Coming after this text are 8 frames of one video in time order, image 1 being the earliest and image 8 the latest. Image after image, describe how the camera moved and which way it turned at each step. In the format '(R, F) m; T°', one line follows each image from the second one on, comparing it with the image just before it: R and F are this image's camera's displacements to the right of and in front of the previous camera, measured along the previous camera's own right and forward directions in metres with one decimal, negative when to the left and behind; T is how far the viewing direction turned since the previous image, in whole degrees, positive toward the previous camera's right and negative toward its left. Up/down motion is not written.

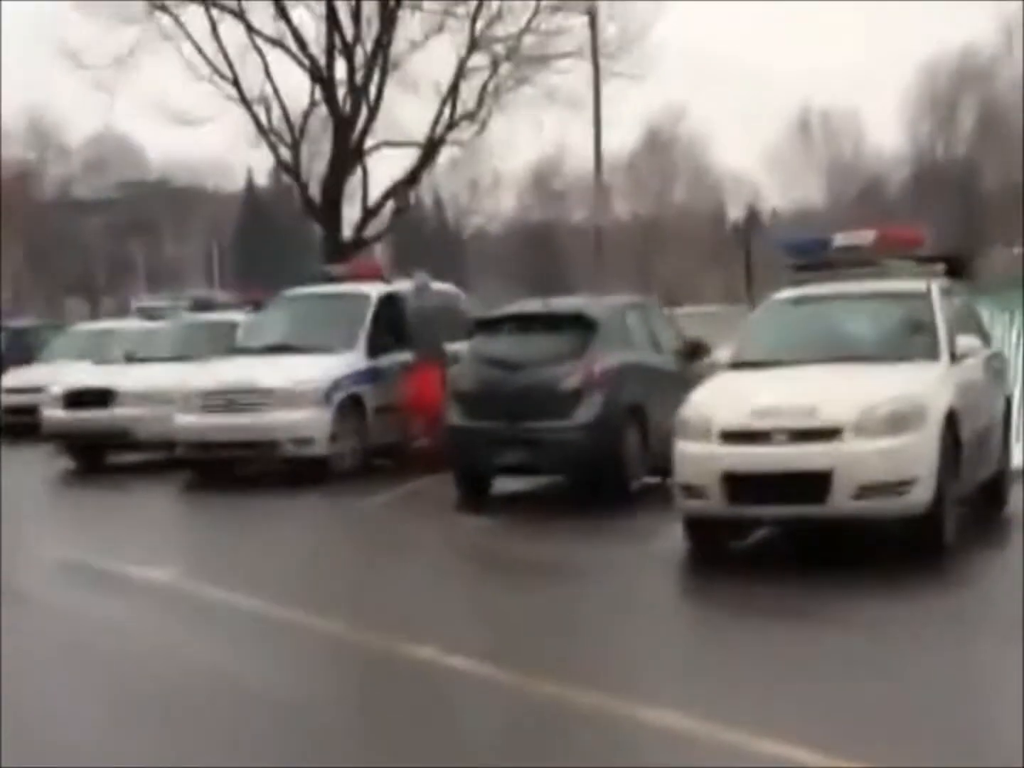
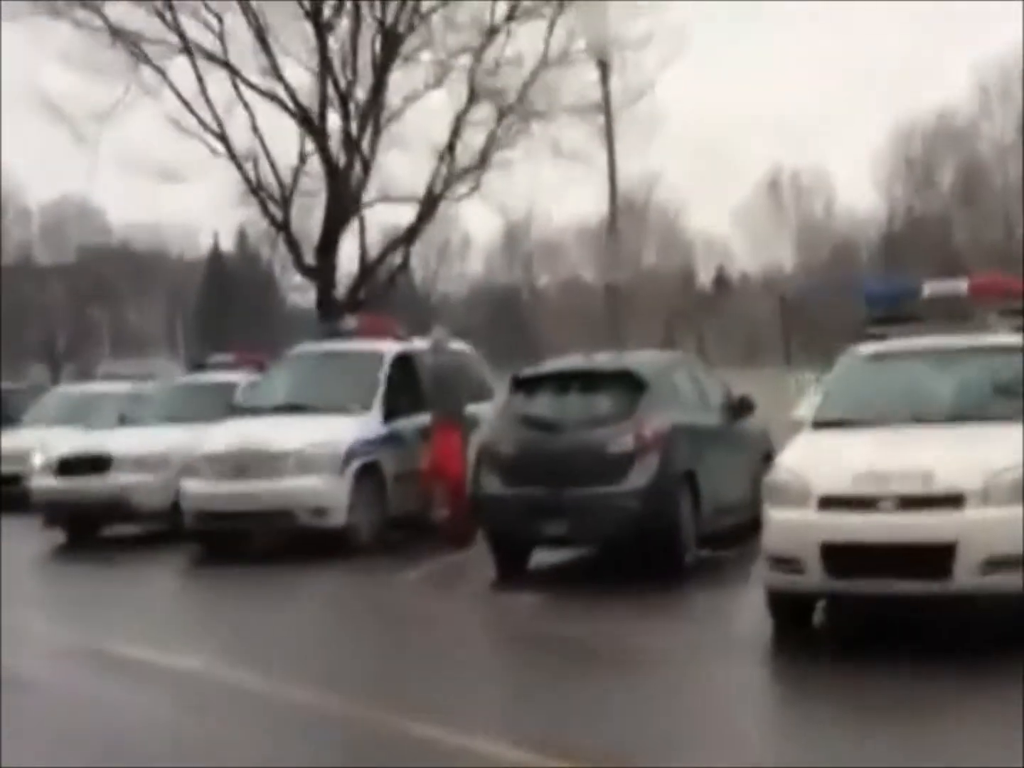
(-0.8, +1.1) m; +2°
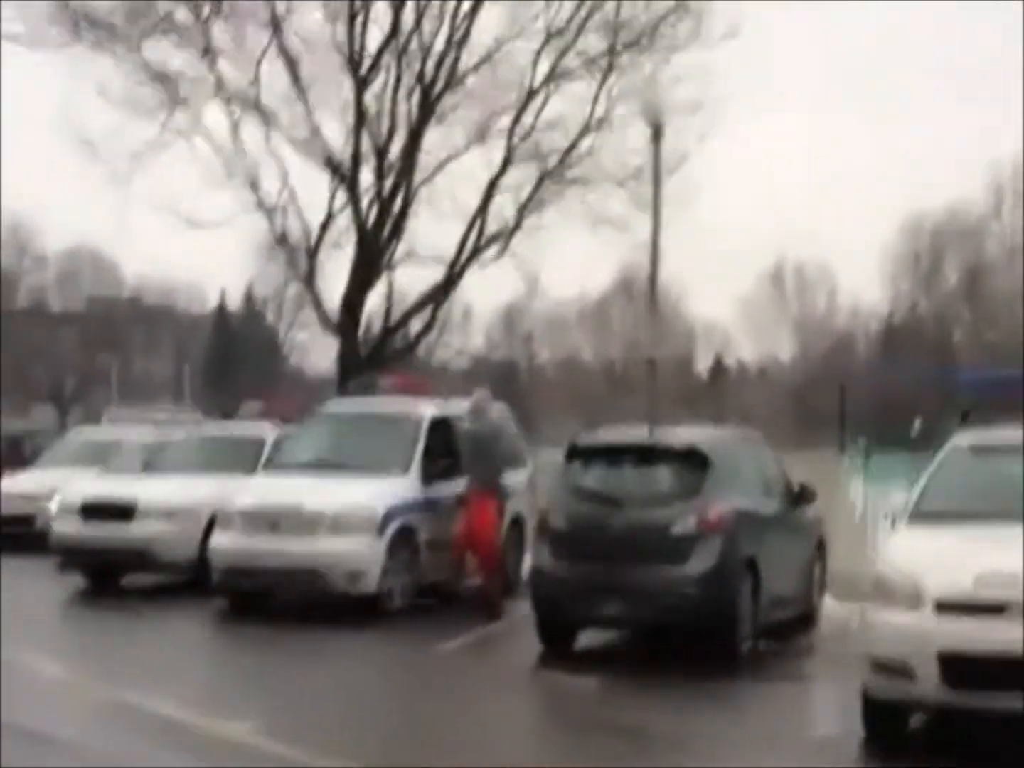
(-0.8, +0.5) m; +1°
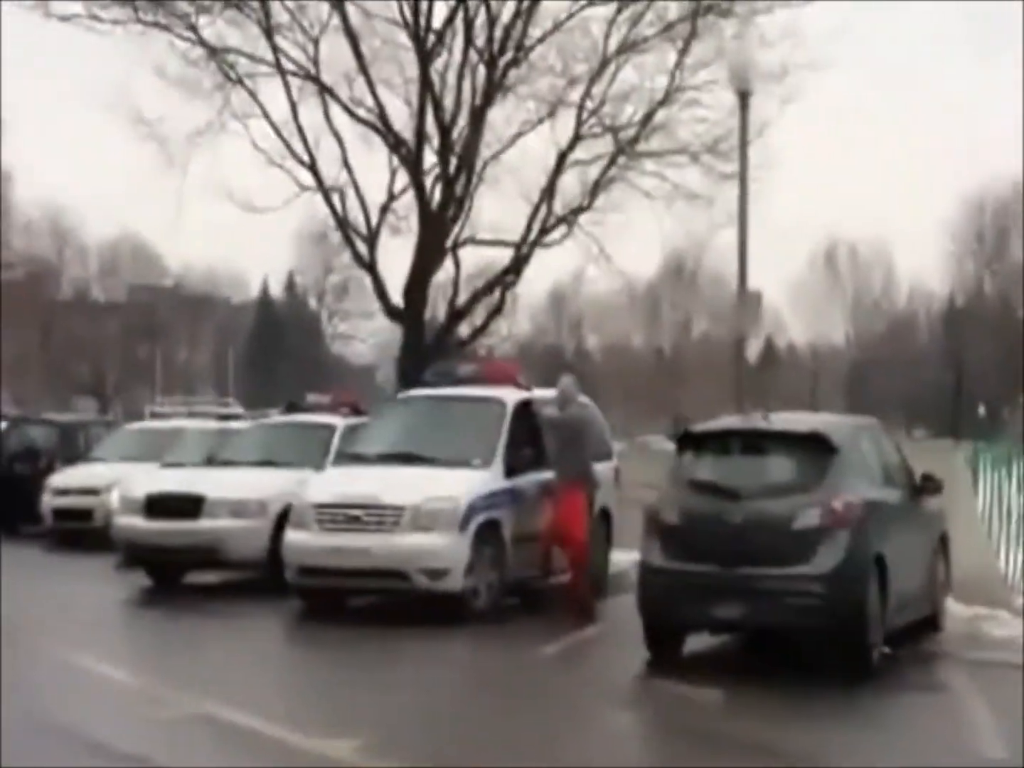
(-0.6, +1.1) m; -1°
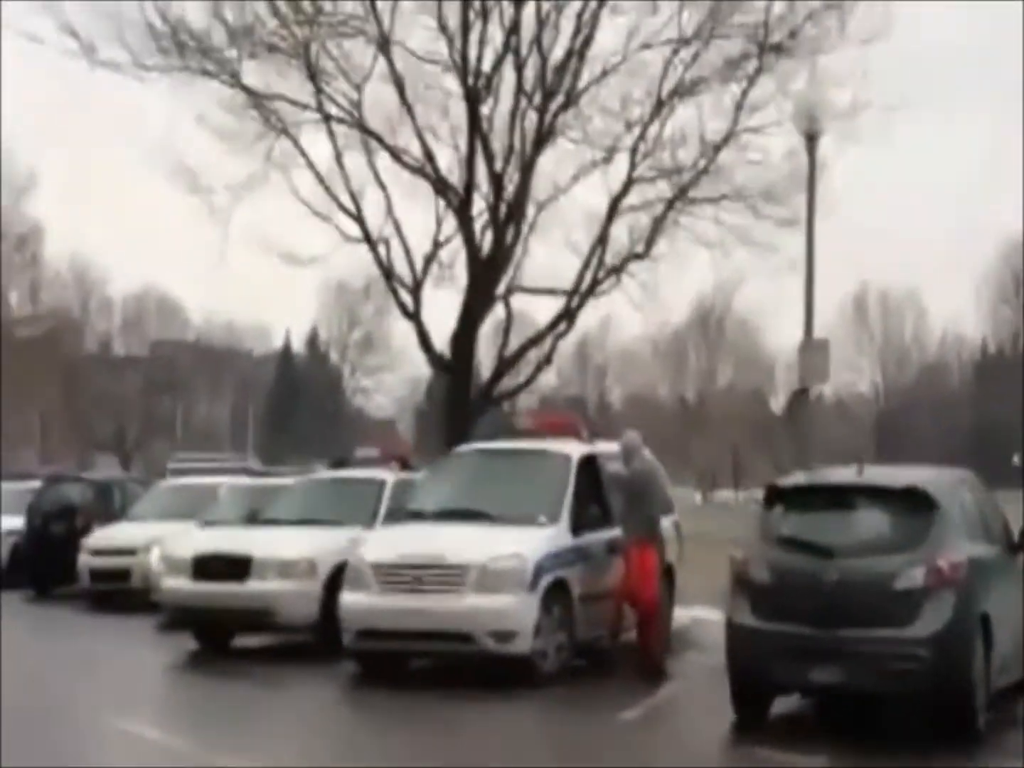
(-0.6, +0.7) m; 0°
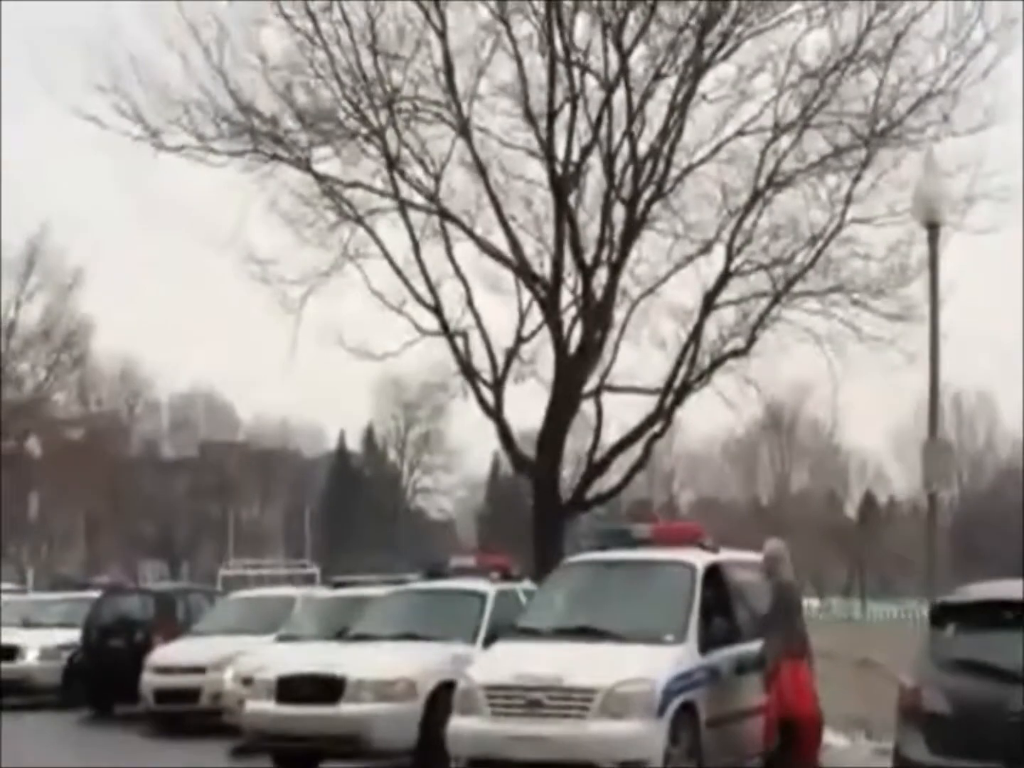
(-0.8, +1.3) m; -1°
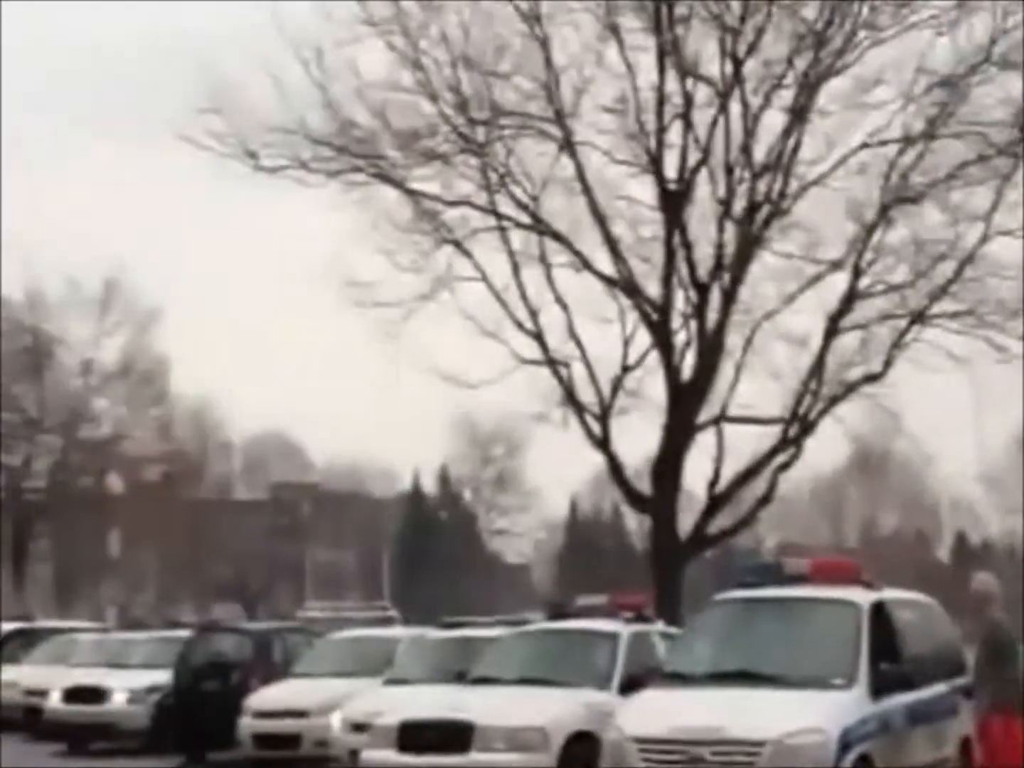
(-0.8, +1.1) m; -2°
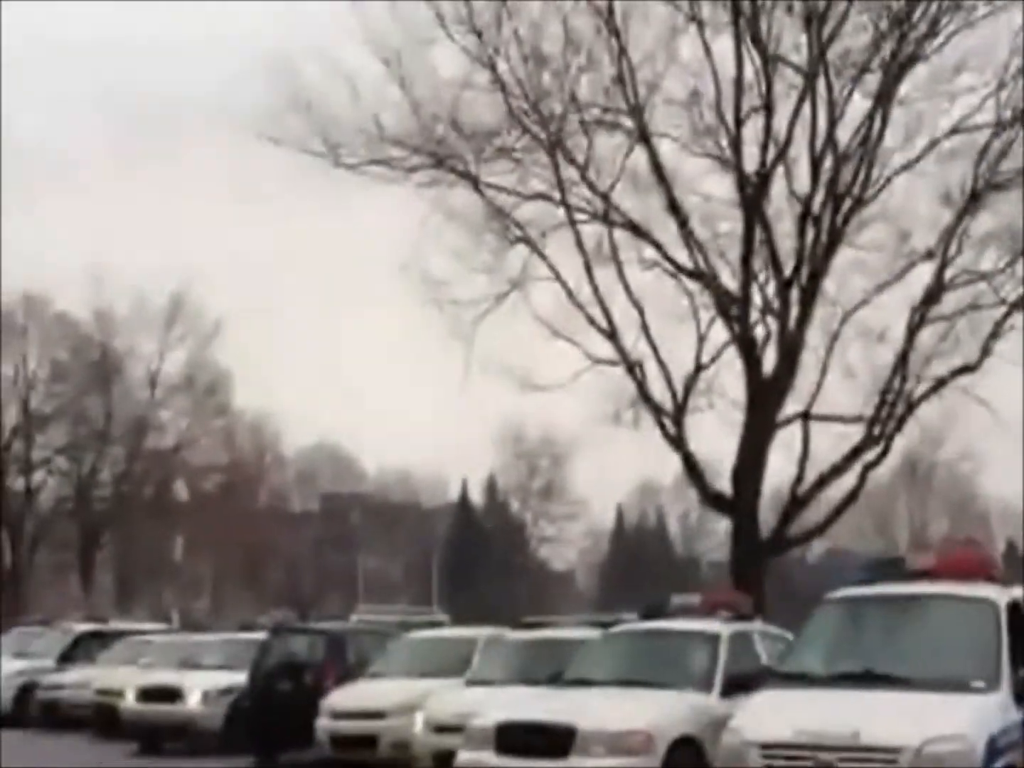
(-0.7, +0.4) m; -1°
